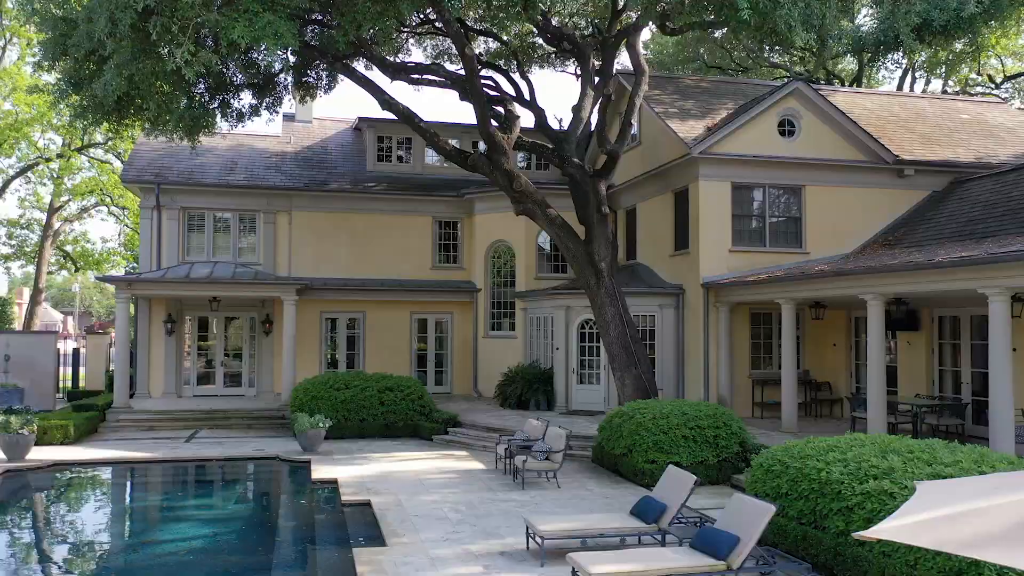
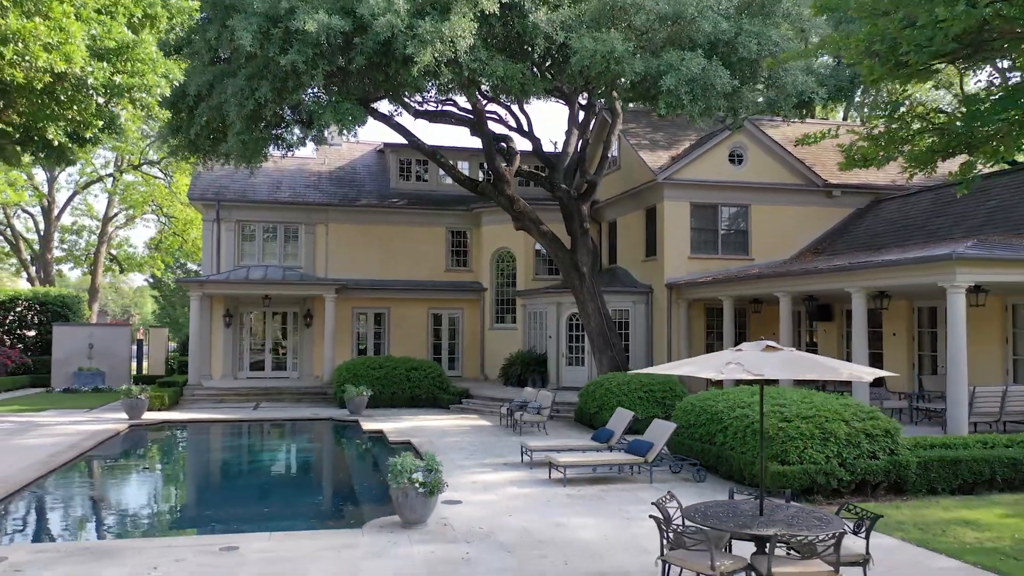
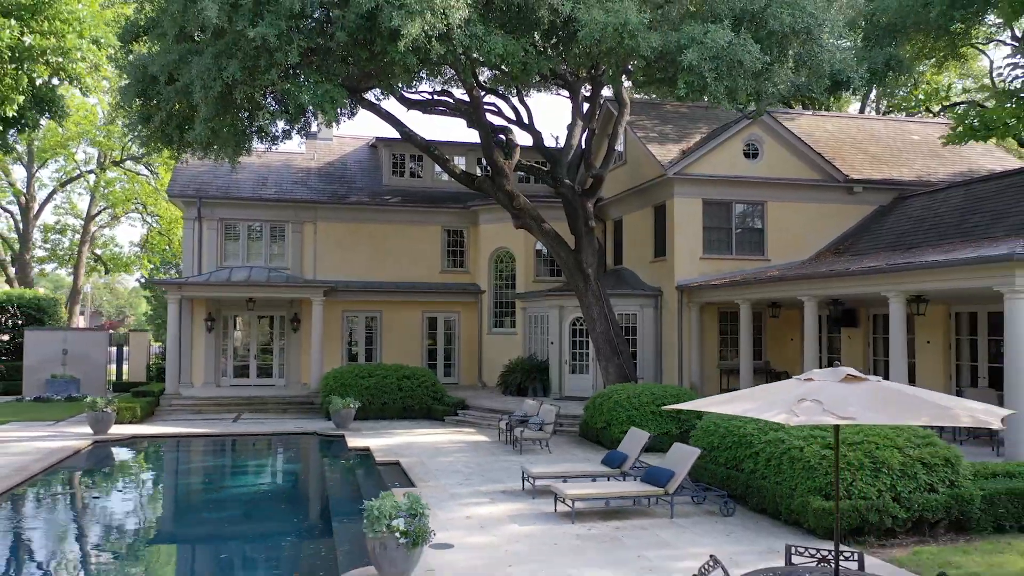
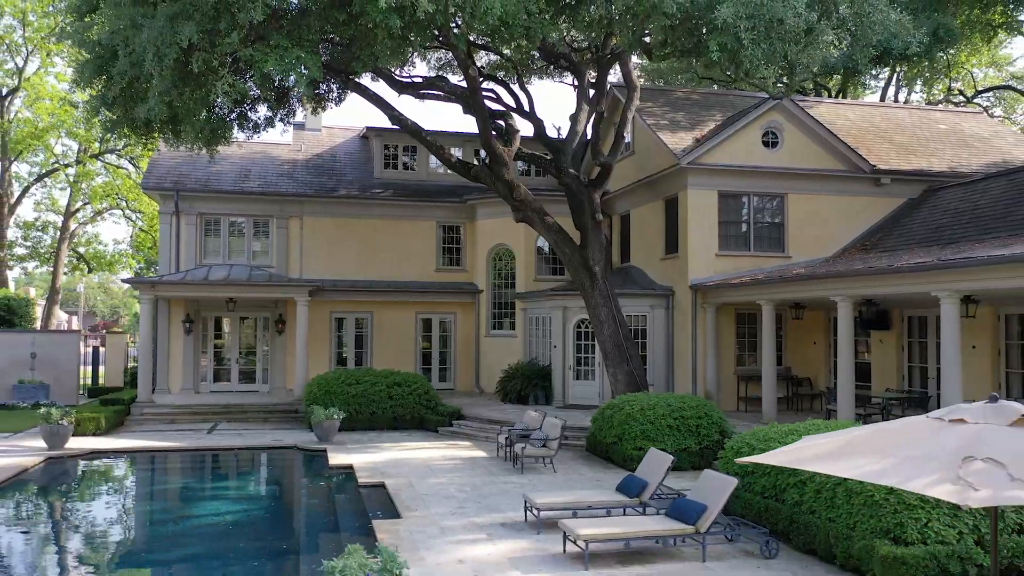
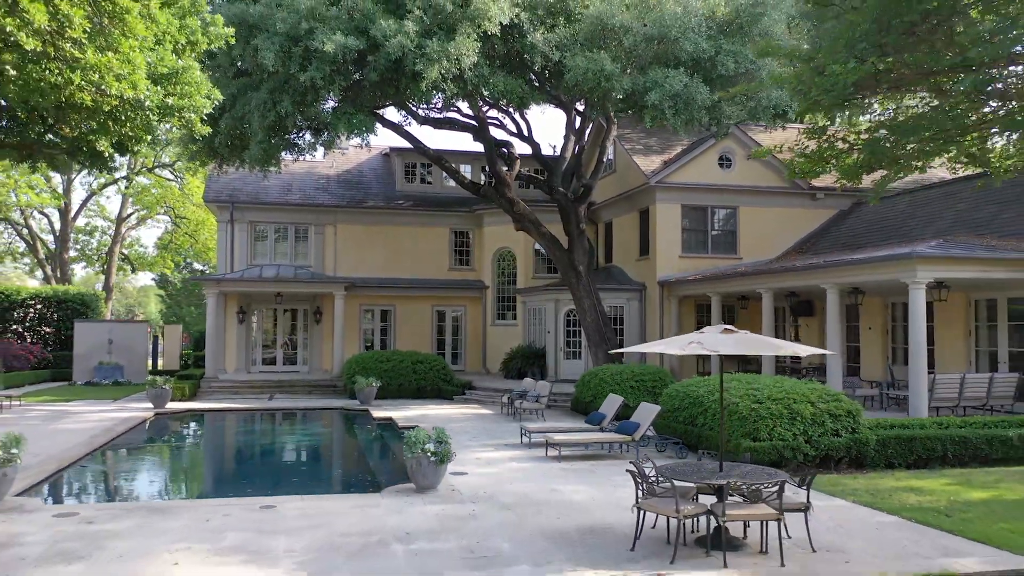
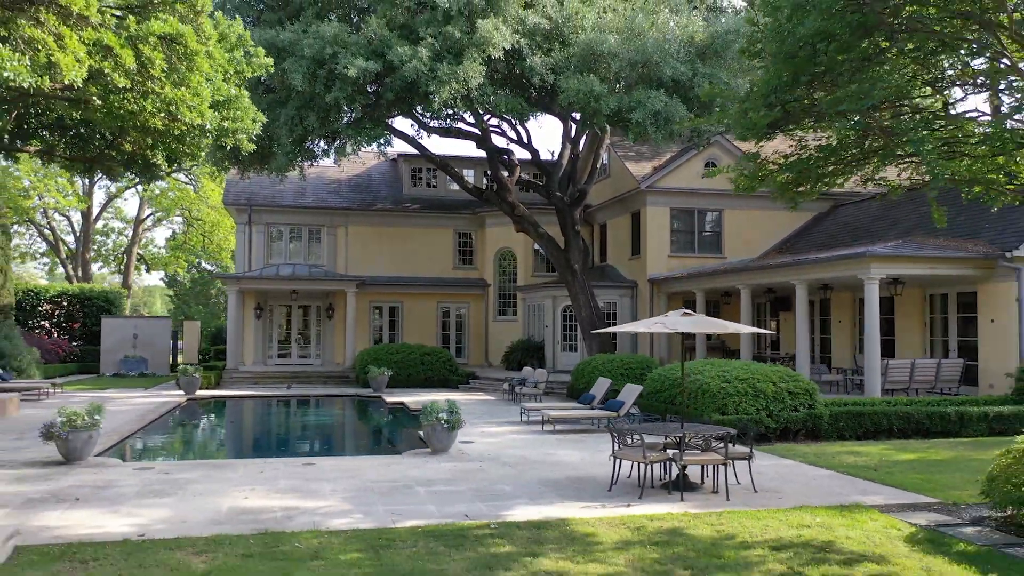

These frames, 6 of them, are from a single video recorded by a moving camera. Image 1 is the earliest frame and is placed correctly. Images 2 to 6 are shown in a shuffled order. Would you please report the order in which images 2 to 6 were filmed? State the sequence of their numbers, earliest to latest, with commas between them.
4, 3, 2, 5, 6
